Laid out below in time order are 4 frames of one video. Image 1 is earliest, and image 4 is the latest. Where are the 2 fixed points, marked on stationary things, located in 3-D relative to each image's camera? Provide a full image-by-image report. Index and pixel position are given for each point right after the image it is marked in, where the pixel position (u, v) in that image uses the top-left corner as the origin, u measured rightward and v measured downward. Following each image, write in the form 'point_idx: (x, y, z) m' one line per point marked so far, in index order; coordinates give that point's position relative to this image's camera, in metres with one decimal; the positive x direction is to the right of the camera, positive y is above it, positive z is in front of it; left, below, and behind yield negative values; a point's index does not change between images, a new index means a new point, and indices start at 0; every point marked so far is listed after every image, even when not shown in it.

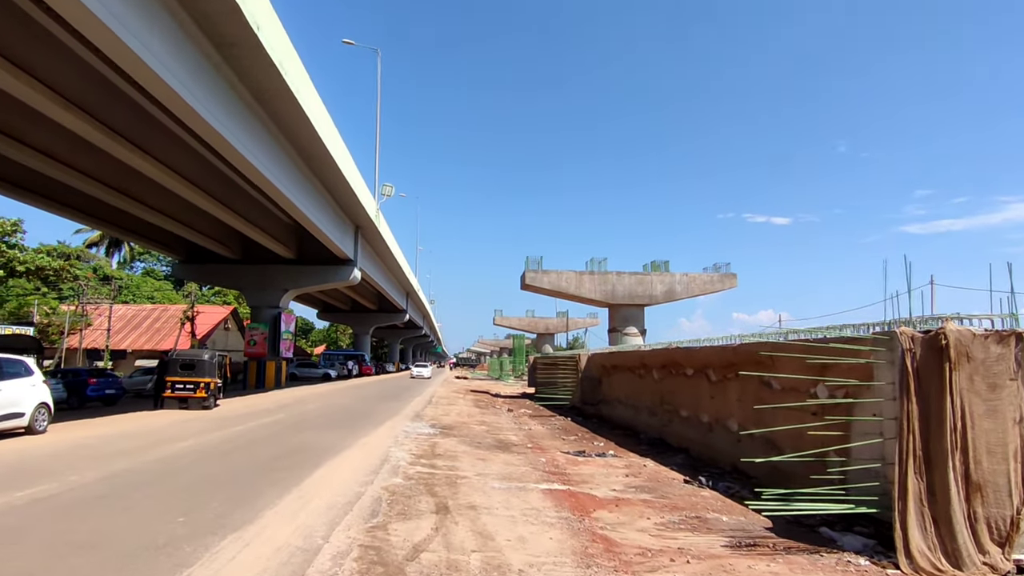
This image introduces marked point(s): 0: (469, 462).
0: (-0.7, -2.7, +9.7) m
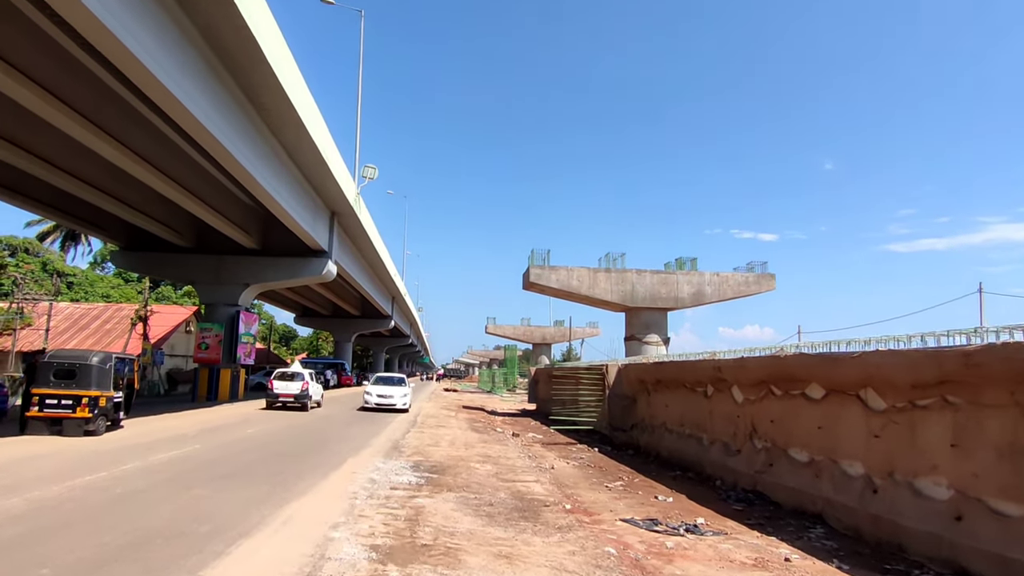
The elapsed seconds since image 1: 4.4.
0: (-0.2, -2.2, +5.0) m
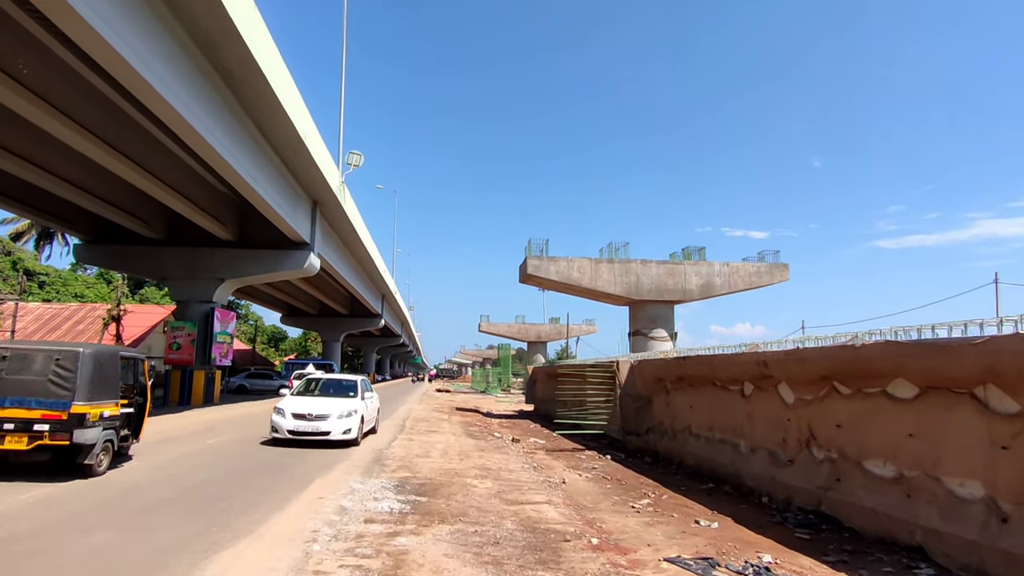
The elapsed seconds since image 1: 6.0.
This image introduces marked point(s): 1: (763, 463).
0: (-0.1, -1.9, +3.2) m
1: (+3.7, -2.6, +9.3) m
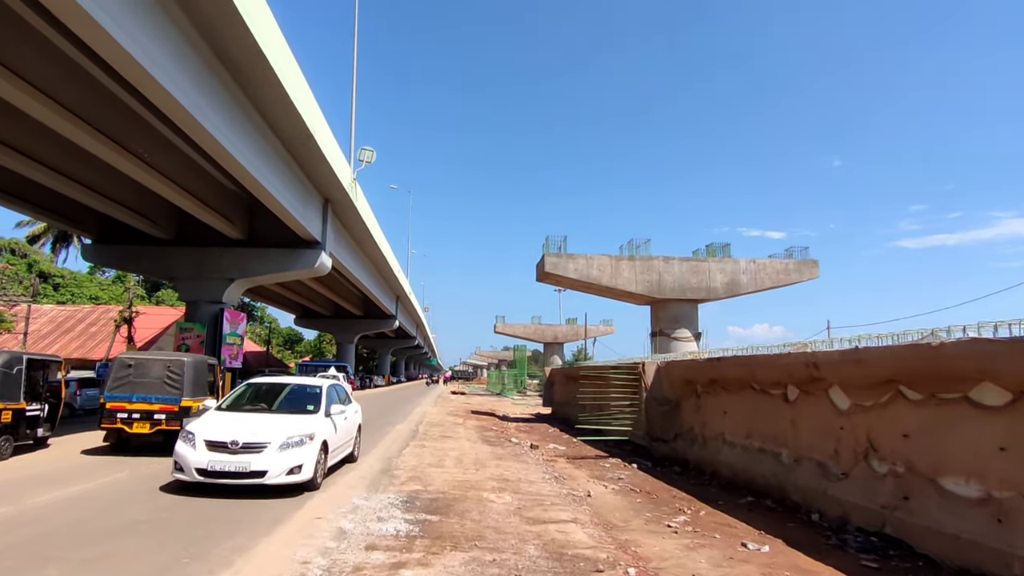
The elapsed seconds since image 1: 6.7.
0: (0.0, -1.8, +2.3) m
1: (+3.9, -2.5, +8.4) m
